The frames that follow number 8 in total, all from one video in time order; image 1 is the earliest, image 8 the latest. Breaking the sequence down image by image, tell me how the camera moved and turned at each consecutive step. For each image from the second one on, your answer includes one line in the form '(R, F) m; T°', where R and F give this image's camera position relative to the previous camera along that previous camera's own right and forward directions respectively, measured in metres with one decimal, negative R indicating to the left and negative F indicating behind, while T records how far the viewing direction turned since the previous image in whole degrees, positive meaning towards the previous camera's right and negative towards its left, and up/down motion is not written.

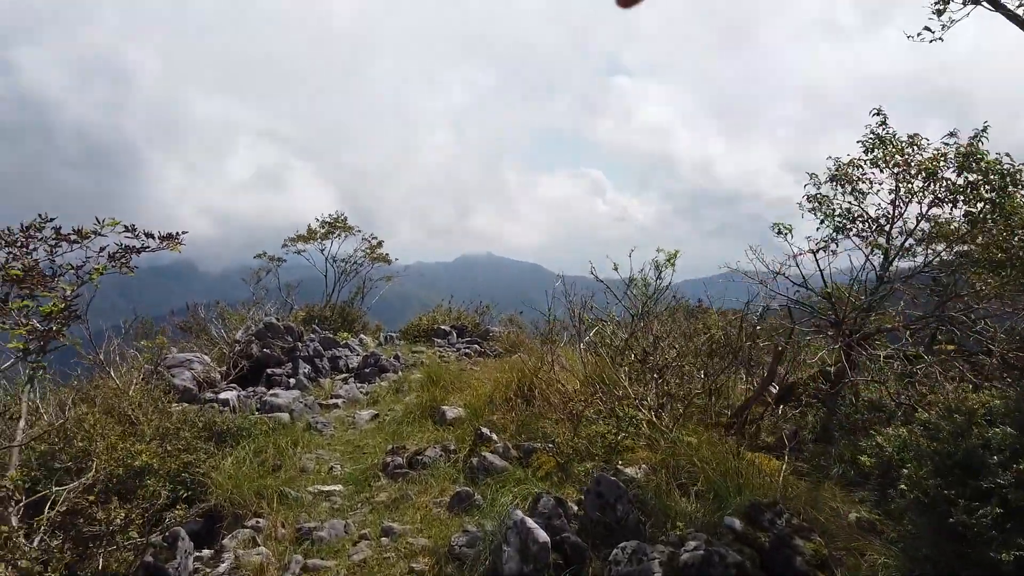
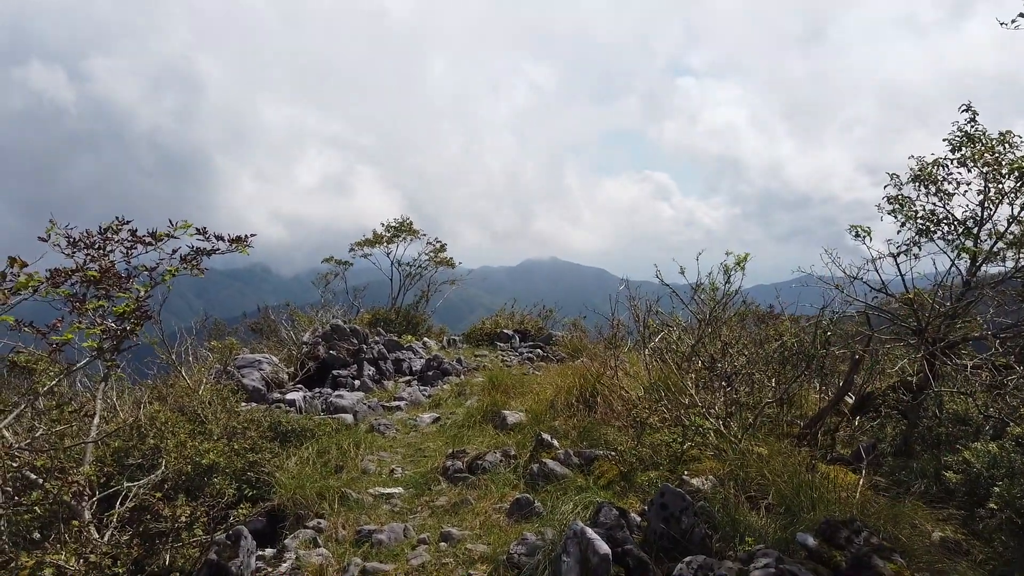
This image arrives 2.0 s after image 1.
(0.0, +0.1) m; -5°
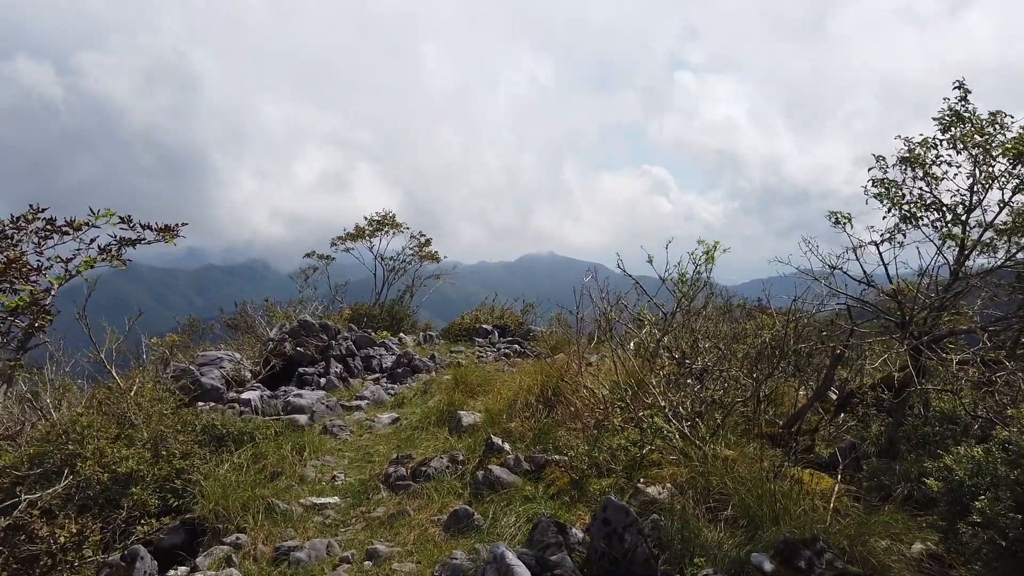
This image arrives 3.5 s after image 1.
(+0.3, +0.4) m; 0°
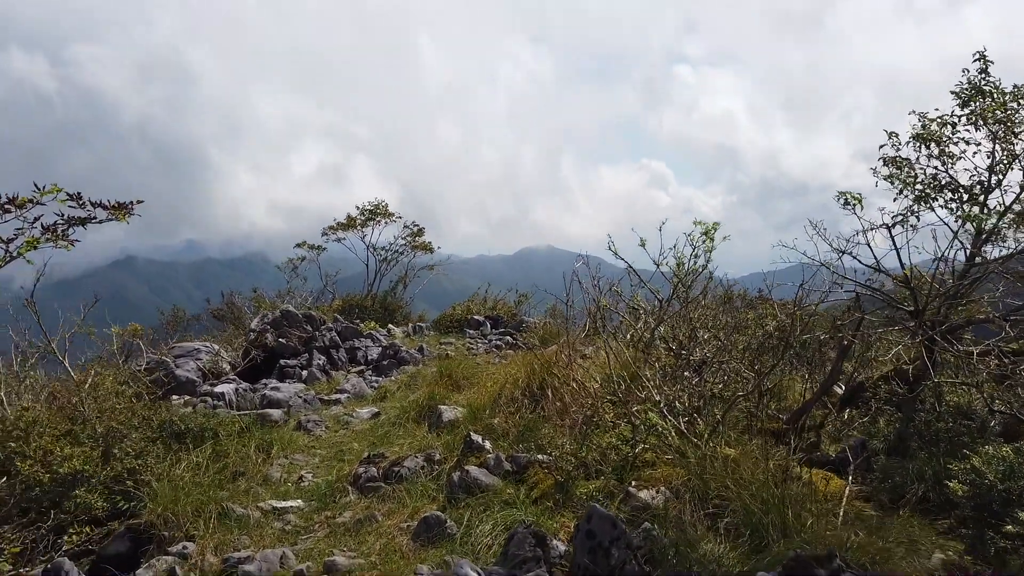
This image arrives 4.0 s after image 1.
(+0.1, +0.4) m; 0°
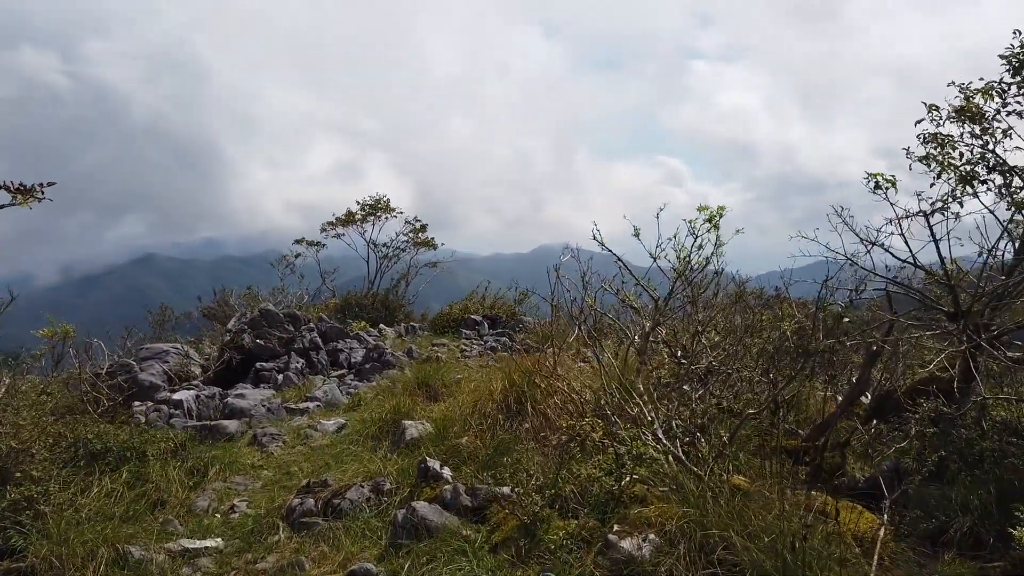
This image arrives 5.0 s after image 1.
(+0.2, +0.7) m; -1°
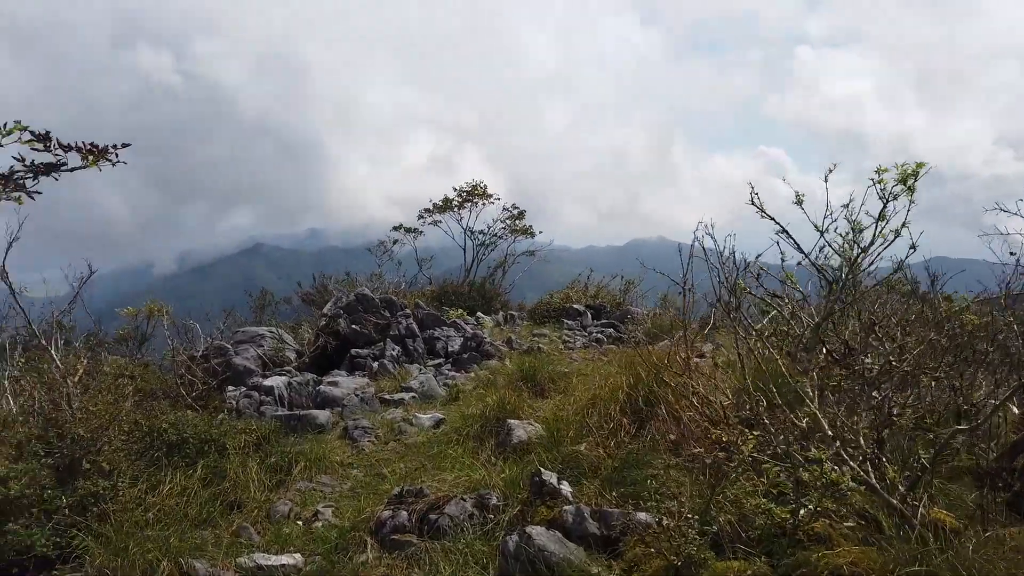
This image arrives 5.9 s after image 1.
(-0.2, +0.6) m; -7°
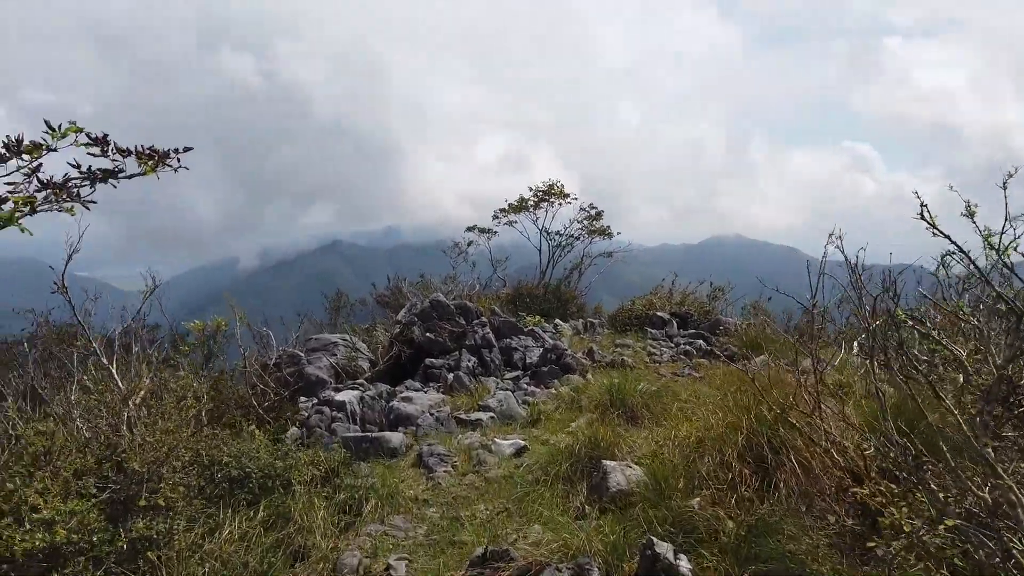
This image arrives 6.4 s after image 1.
(-0.1, +0.4) m; -5°
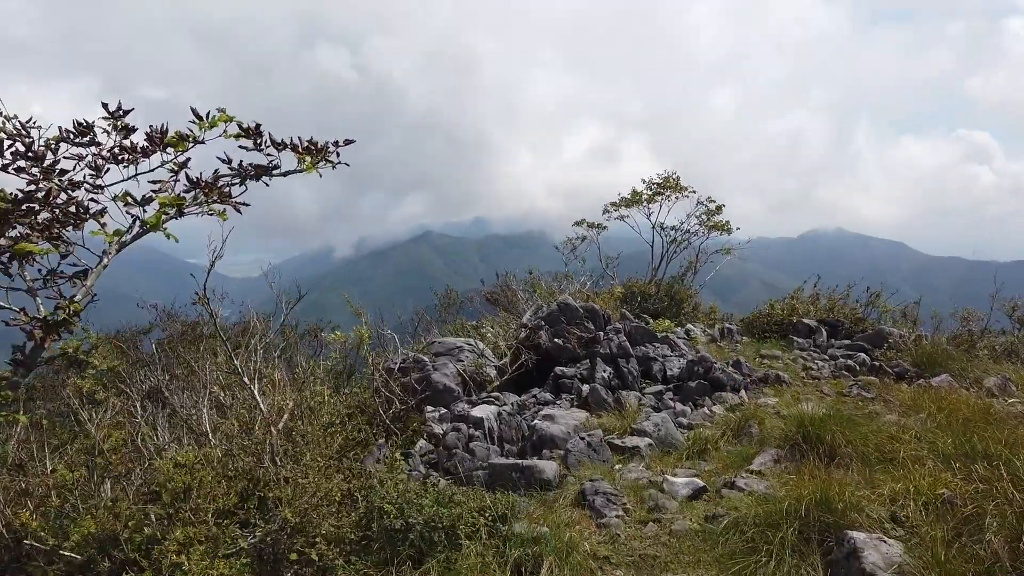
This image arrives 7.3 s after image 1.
(-0.5, +0.6) m; -7°
